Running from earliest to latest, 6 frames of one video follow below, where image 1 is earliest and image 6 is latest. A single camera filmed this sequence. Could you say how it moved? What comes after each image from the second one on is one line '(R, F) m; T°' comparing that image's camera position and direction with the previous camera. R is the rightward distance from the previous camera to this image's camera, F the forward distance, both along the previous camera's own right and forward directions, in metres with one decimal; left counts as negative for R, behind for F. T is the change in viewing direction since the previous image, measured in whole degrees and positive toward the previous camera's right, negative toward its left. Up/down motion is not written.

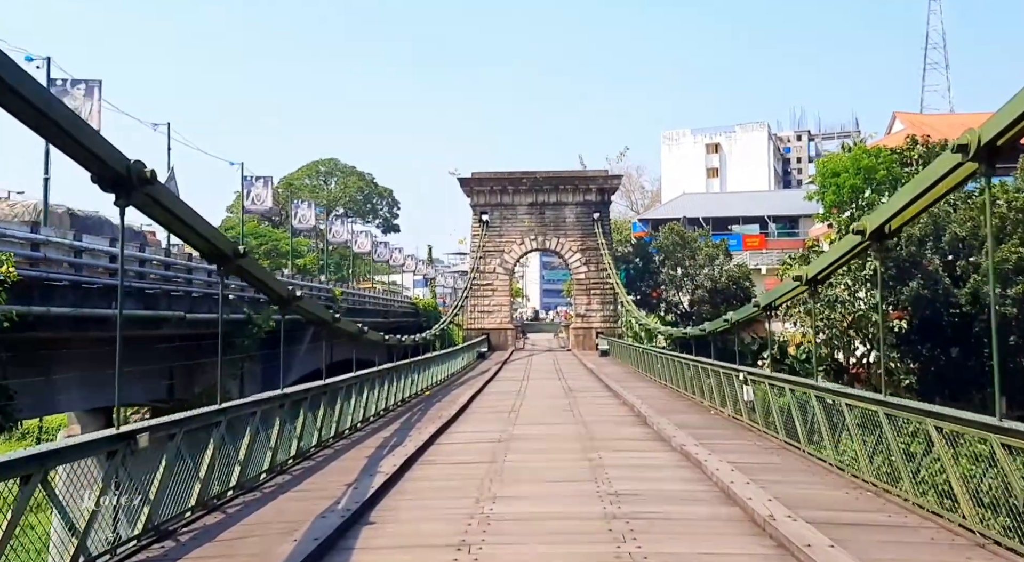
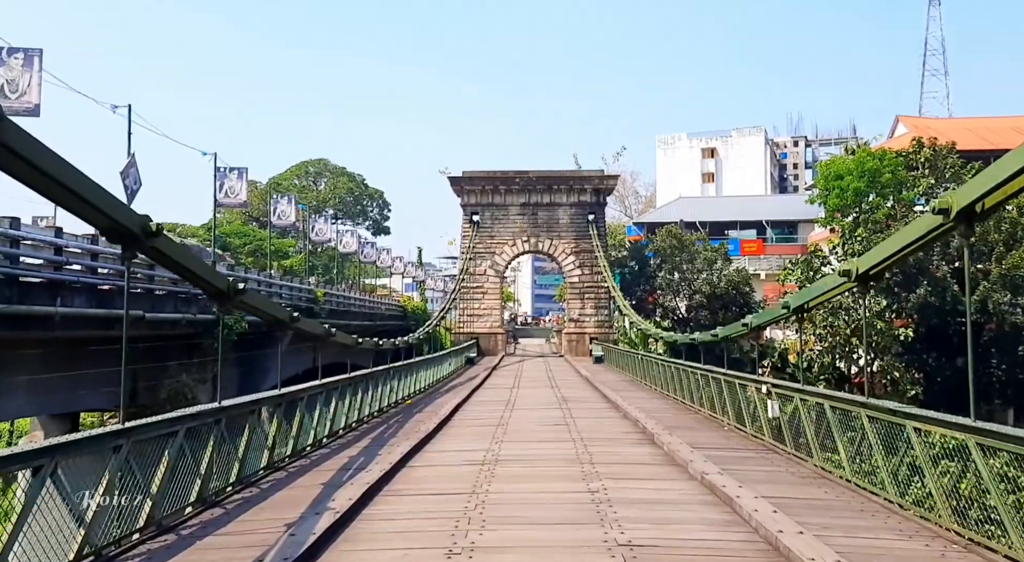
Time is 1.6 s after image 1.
(0.0, +1.2) m; +1°
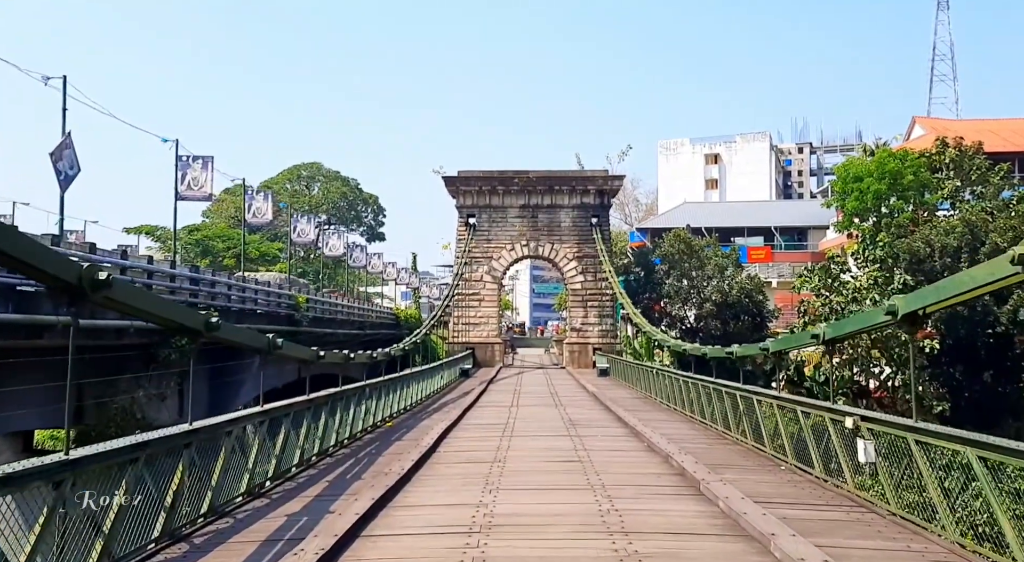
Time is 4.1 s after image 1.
(0.0, +2.0) m; 0°
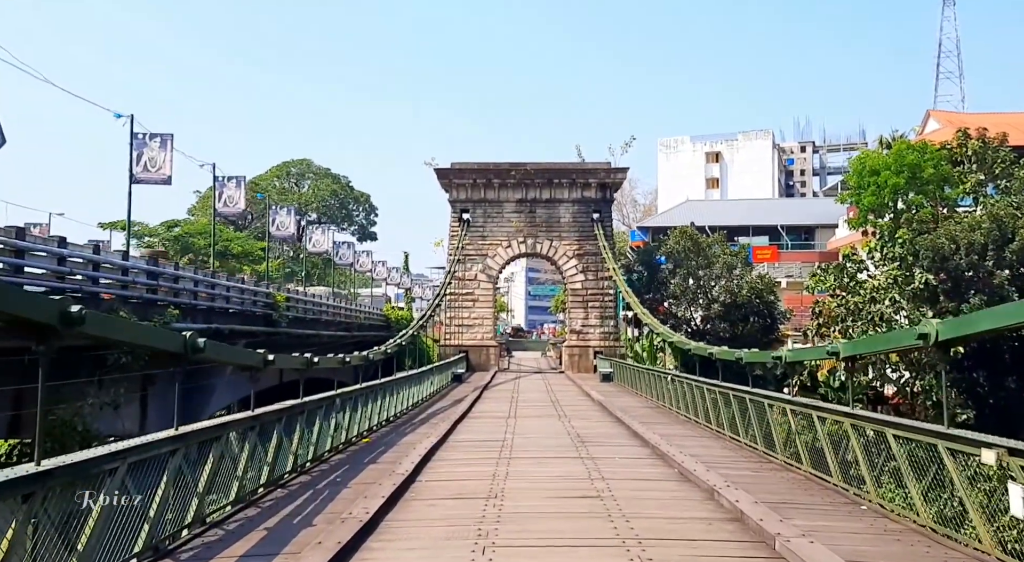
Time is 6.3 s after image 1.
(0.0, +1.7) m; 0°
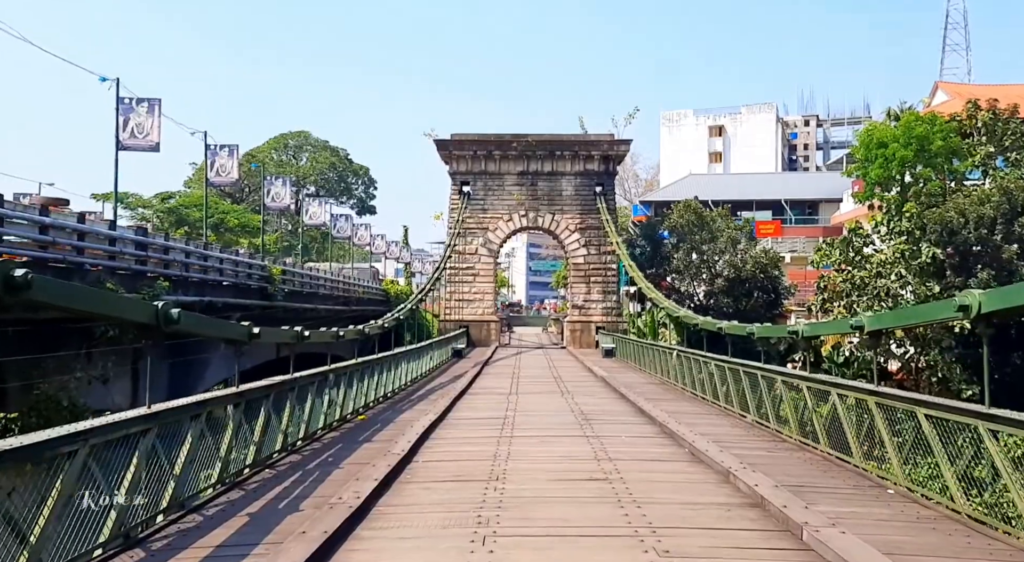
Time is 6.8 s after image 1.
(0.0, +0.4) m; 0°
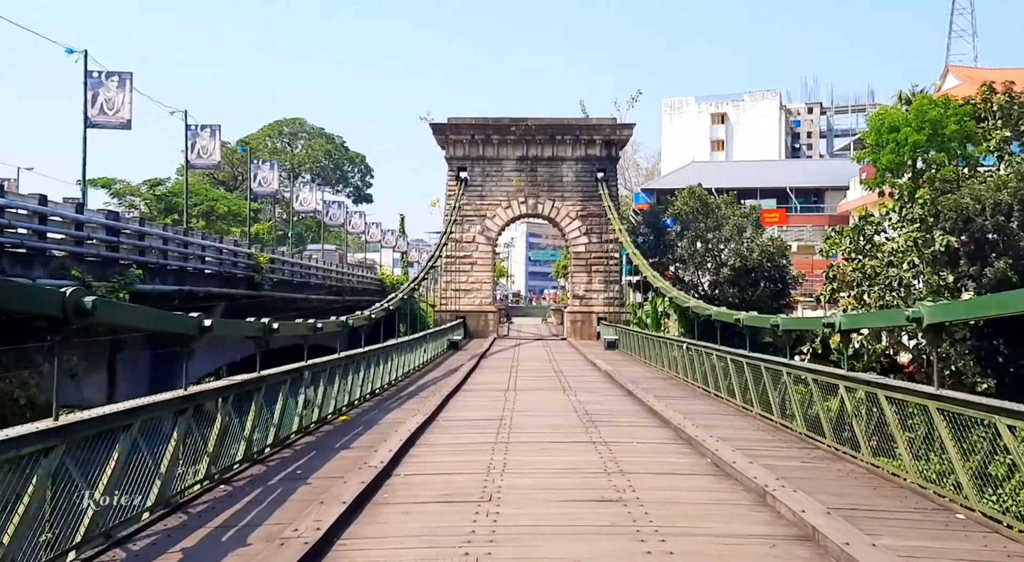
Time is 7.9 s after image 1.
(0.0, +0.9) m; 0°
